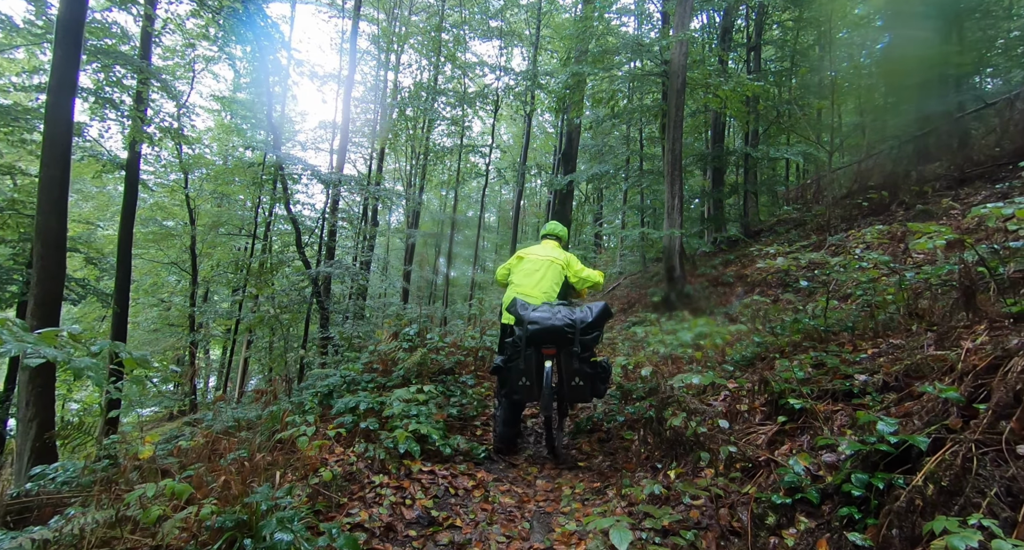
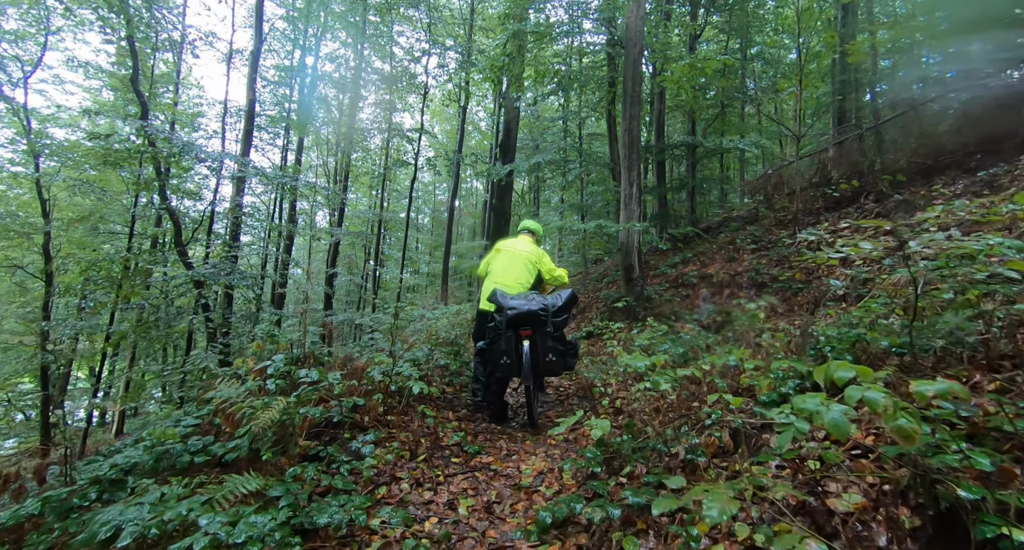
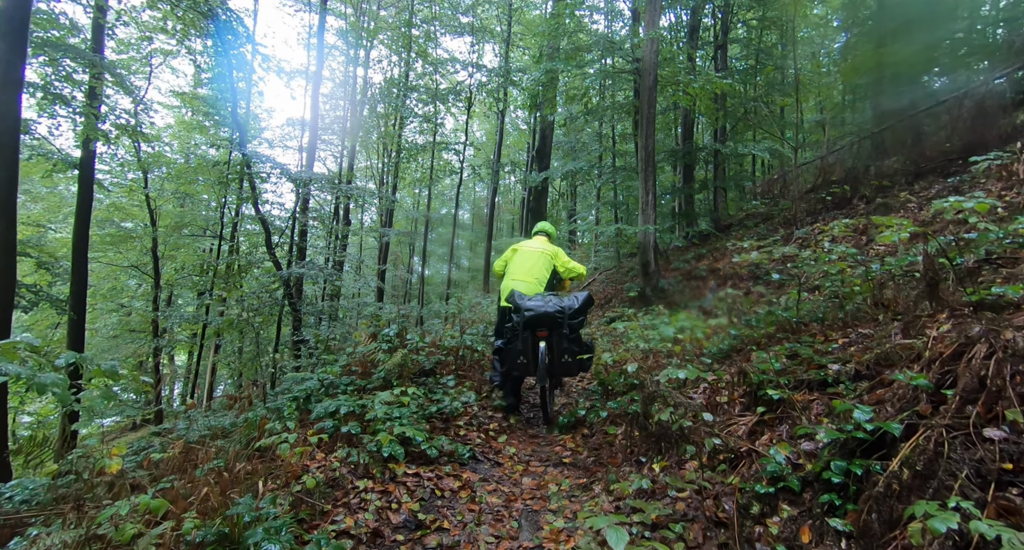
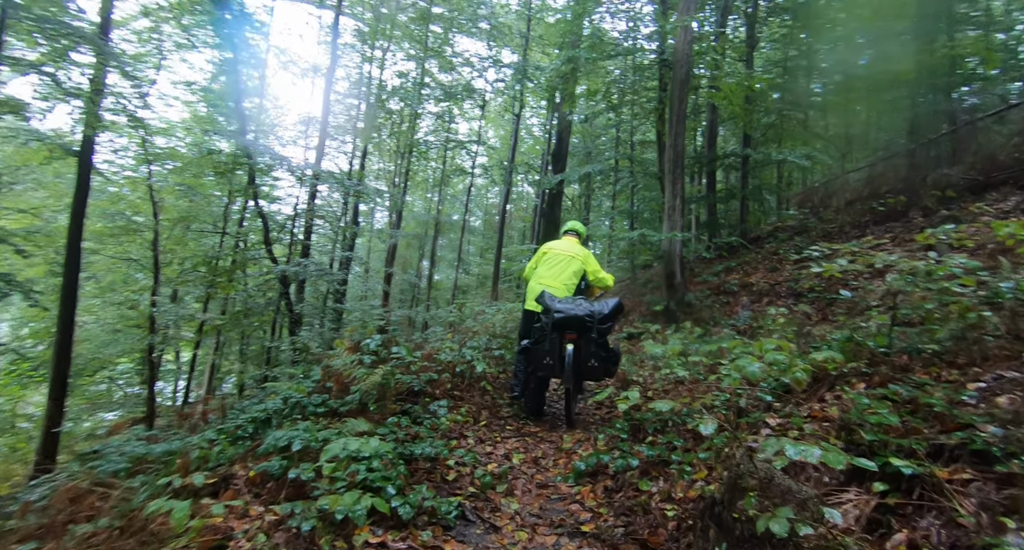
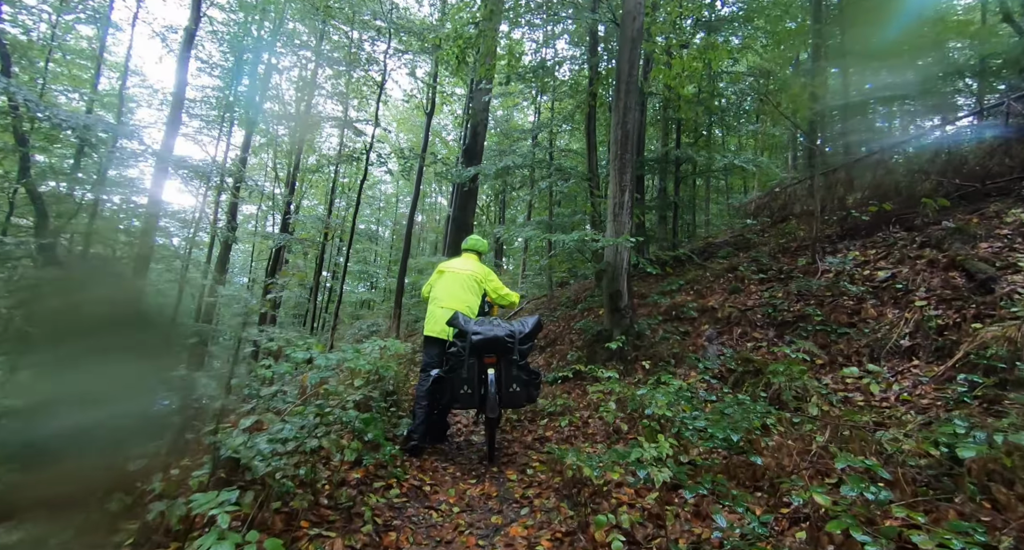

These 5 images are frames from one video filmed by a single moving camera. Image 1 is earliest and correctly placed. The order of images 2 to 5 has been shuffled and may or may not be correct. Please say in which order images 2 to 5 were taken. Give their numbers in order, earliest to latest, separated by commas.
3, 4, 2, 5
